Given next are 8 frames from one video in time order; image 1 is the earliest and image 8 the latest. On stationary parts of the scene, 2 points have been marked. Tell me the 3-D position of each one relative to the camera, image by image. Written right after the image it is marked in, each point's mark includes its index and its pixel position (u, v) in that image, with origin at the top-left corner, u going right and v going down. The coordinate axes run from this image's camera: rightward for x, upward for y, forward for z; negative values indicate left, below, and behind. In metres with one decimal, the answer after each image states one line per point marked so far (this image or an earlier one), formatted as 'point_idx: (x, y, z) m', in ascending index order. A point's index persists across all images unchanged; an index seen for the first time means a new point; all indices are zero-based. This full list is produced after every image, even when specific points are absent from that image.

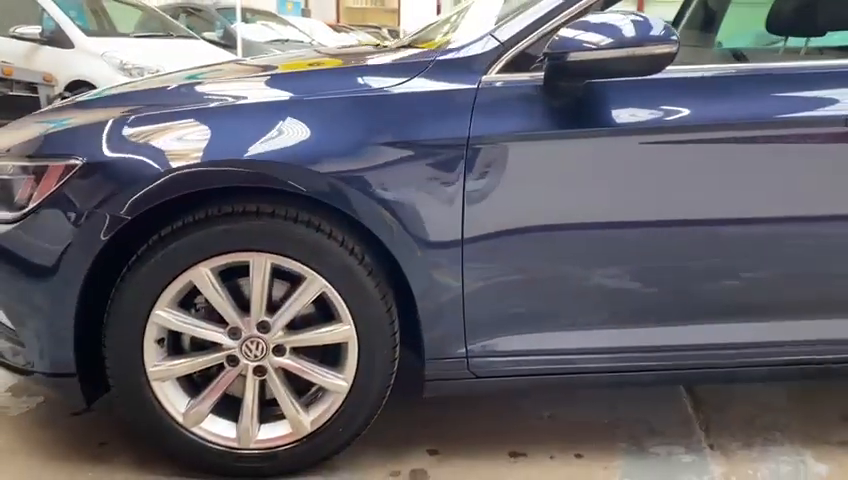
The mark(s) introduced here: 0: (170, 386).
0: (-0.6, -0.4, +1.9) m
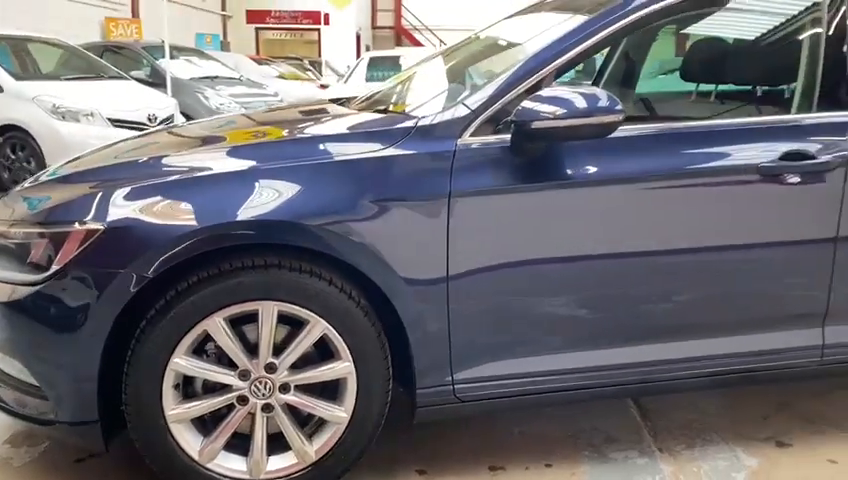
0: (-0.7, -0.5, +2.0) m
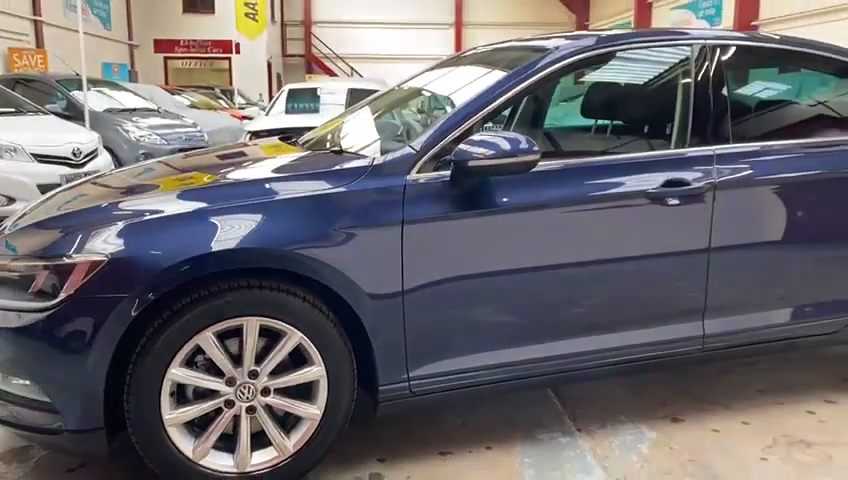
0: (-0.8, -0.6, +2.3) m
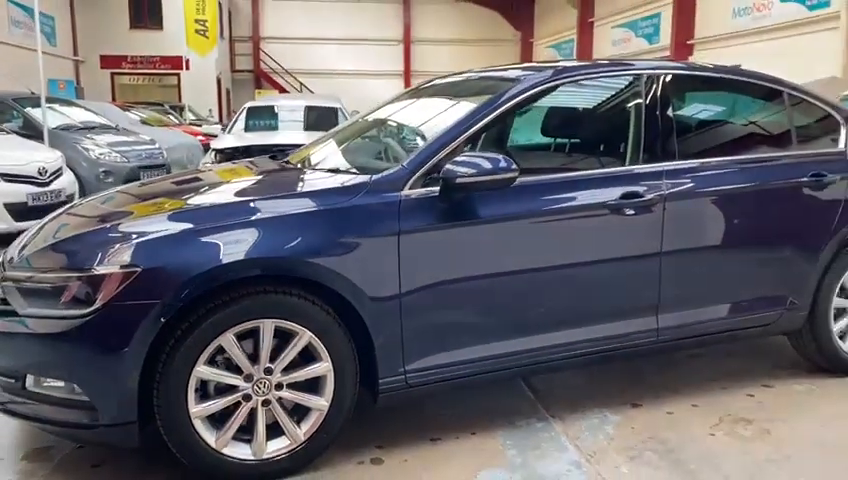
0: (-0.8, -0.6, +2.6) m
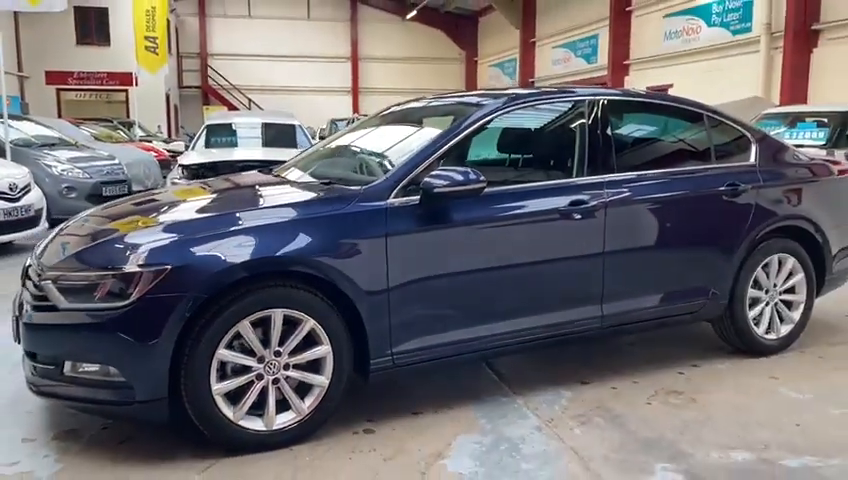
0: (-0.8, -0.7, +3.0) m
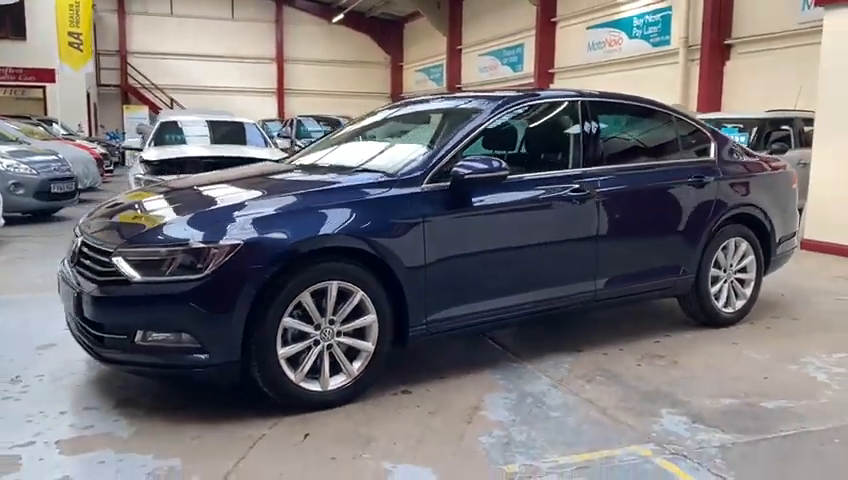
0: (-0.6, -0.6, +3.4) m
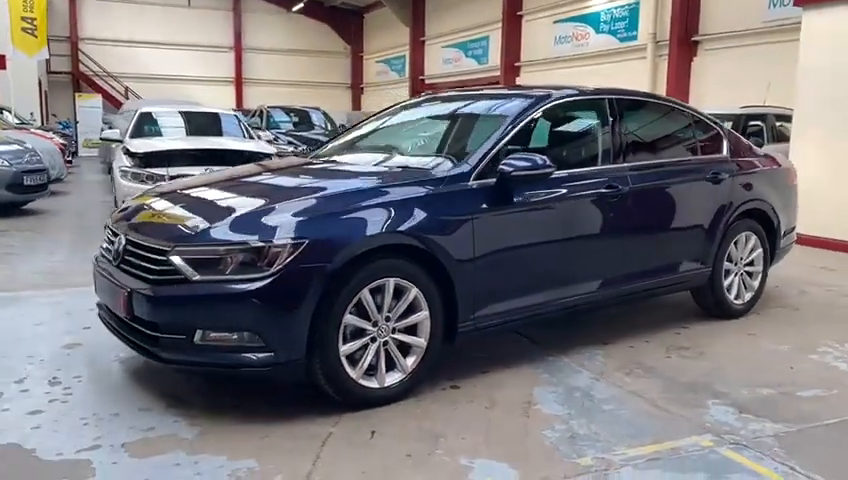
0: (-0.4, -0.5, +3.4) m
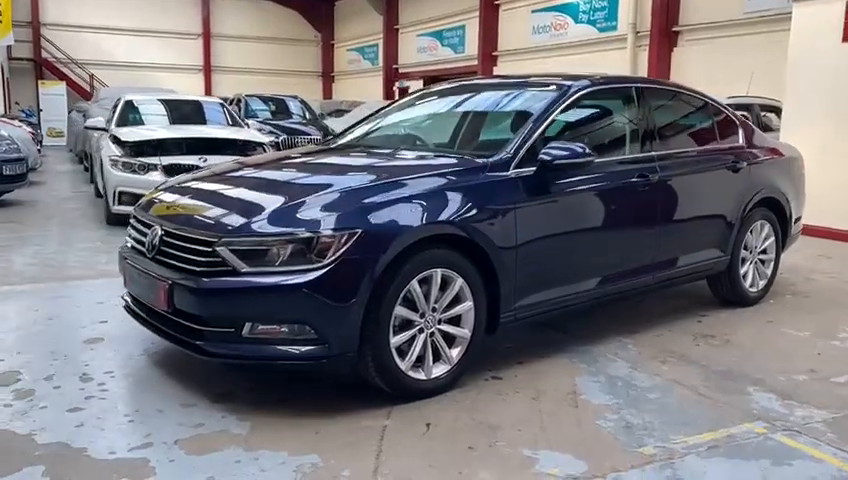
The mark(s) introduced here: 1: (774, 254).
0: (-0.1, -0.5, +3.3) m
1: (+2.6, -0.1, +5.5) m
